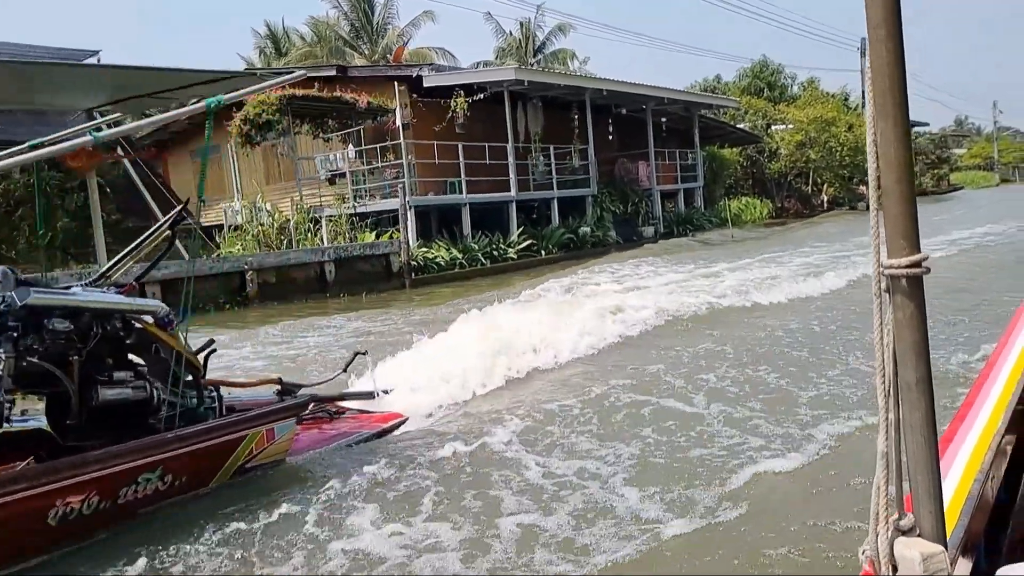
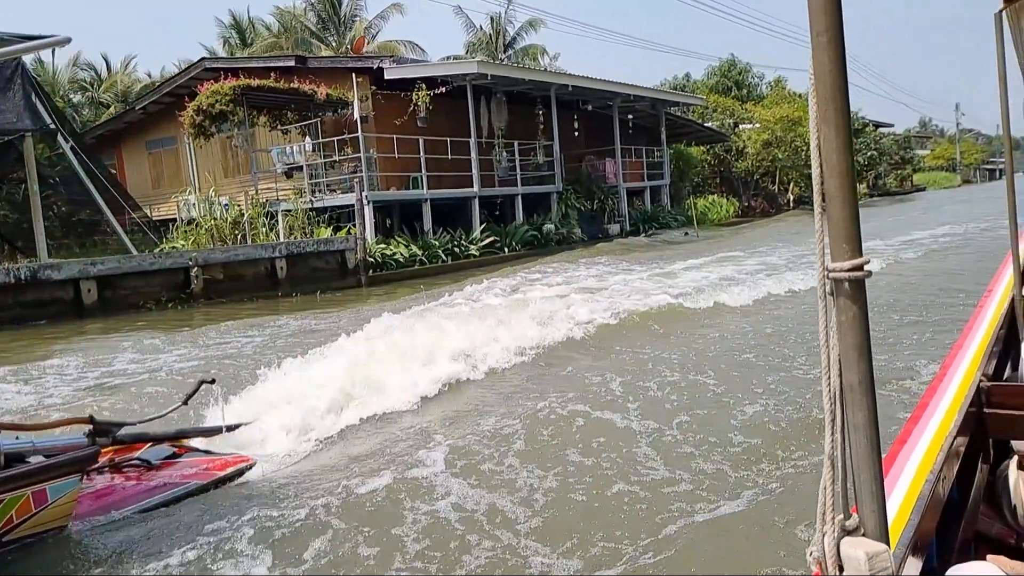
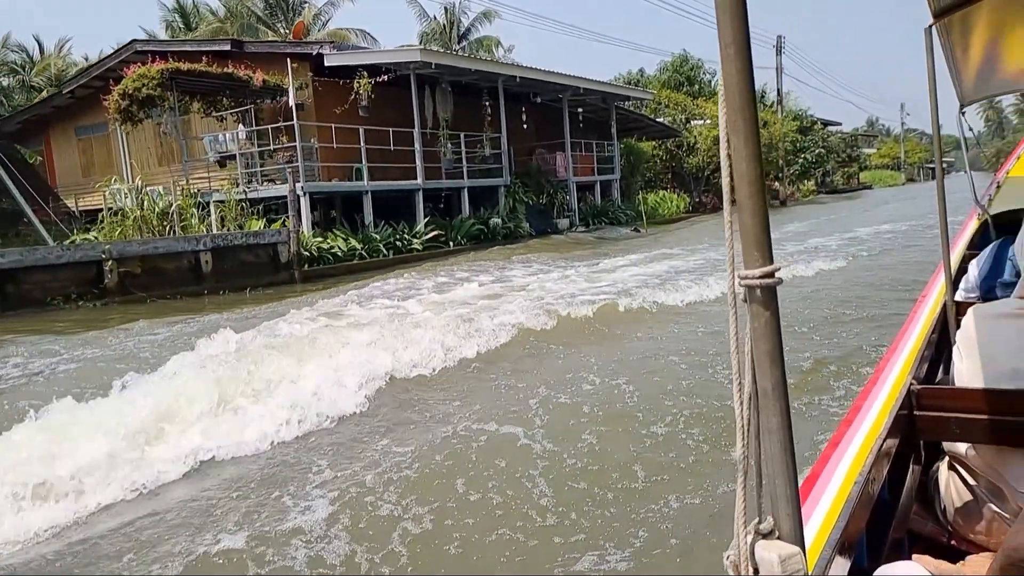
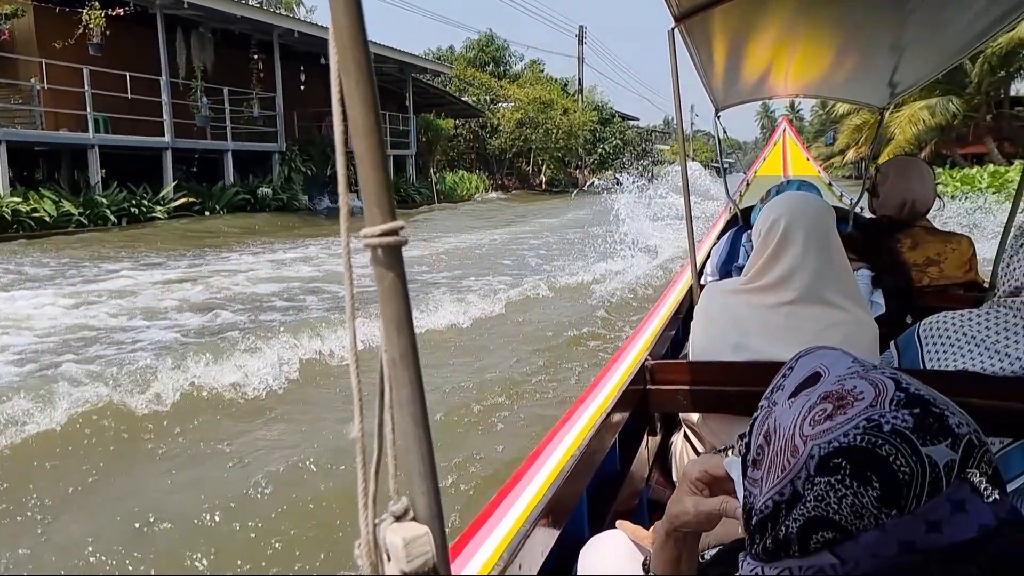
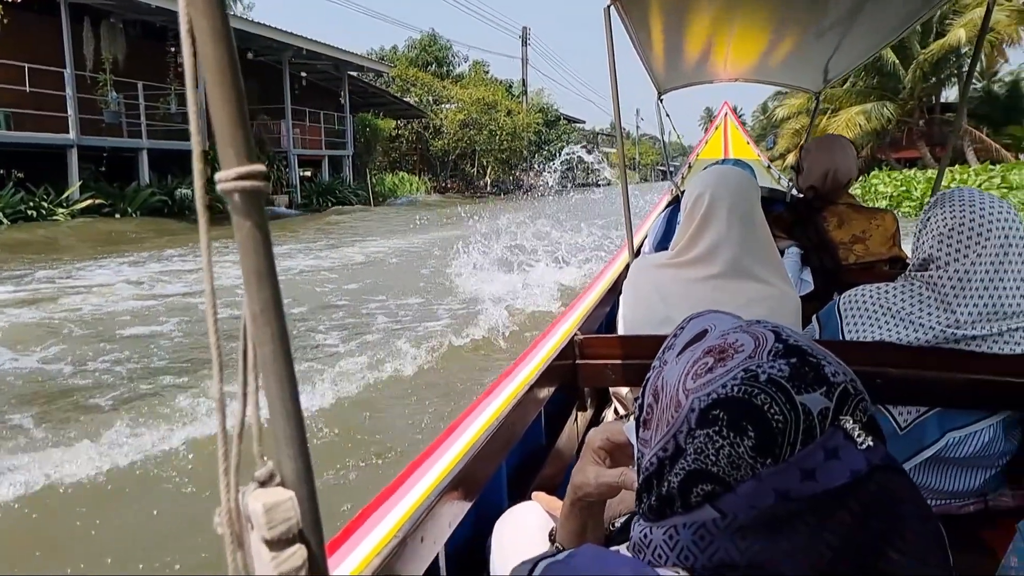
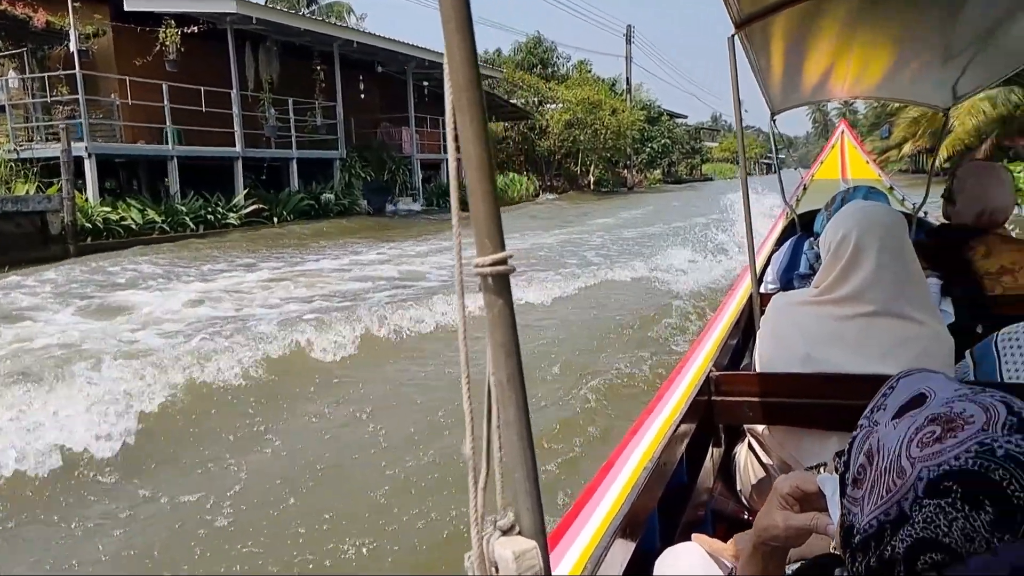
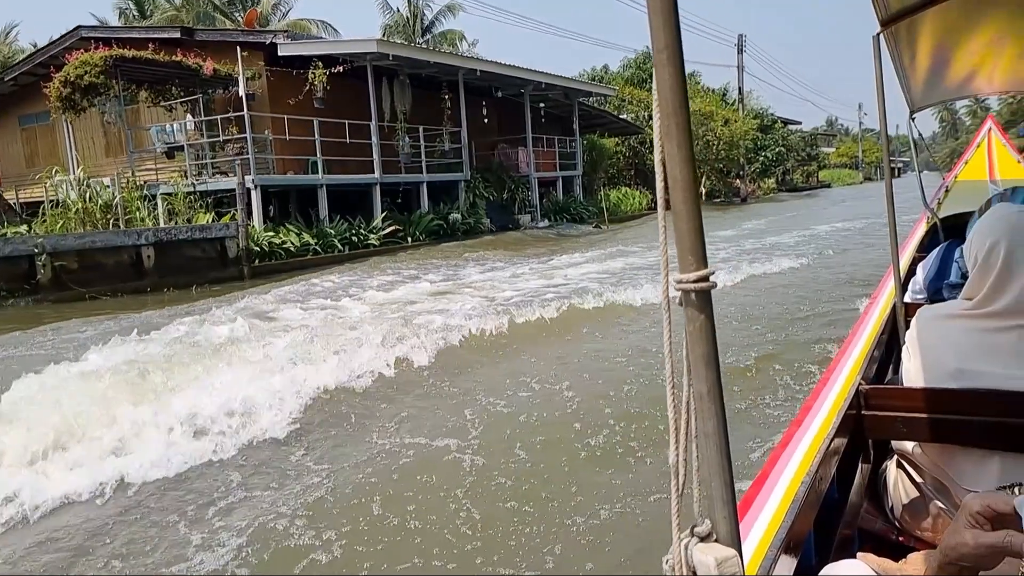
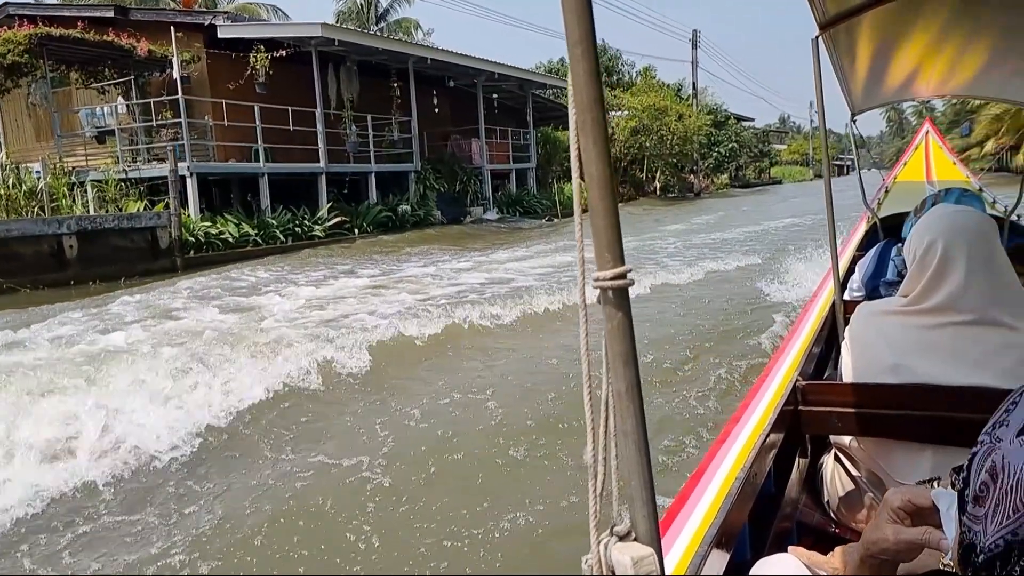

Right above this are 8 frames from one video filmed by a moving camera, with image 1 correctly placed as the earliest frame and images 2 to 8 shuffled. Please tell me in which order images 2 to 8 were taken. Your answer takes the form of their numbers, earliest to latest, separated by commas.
2, 3, 7, 8, 6, 4, 5
